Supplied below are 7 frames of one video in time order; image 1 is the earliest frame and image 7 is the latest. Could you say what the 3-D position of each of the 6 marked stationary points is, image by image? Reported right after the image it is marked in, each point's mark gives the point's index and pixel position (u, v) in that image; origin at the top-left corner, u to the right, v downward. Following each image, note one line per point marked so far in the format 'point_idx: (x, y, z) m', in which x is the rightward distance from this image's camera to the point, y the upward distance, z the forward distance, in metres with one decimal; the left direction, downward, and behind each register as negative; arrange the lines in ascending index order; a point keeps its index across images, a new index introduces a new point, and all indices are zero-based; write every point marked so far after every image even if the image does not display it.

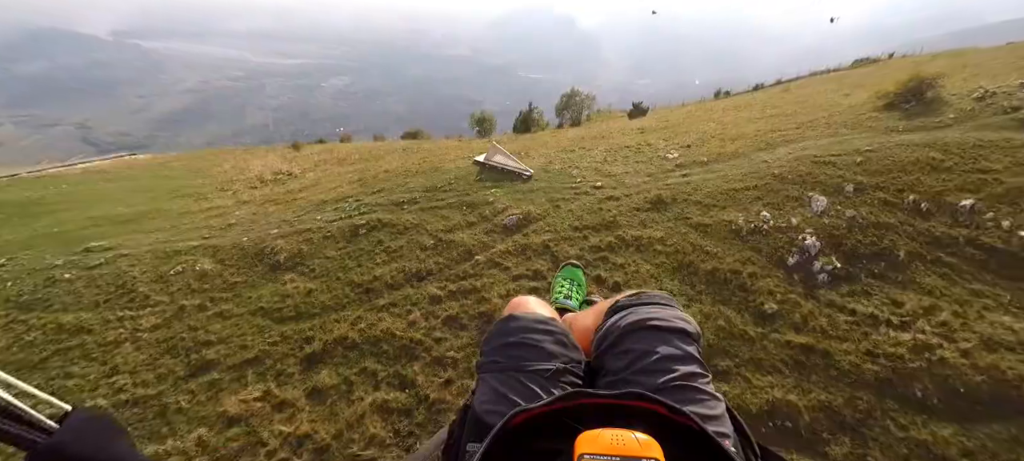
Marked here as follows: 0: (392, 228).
0: (-3.5, 0.0, +12.6) m
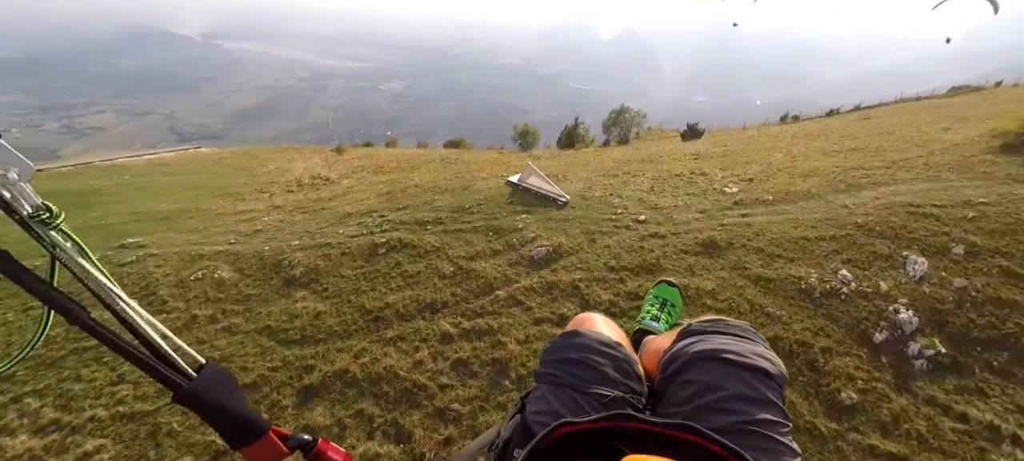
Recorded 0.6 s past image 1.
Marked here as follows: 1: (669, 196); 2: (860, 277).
0: (-2.7, -0.6, +11.7) m
1: (+4.9, +1.0, +13.4) m
2: (+7.6, -1.0, +9.4) m
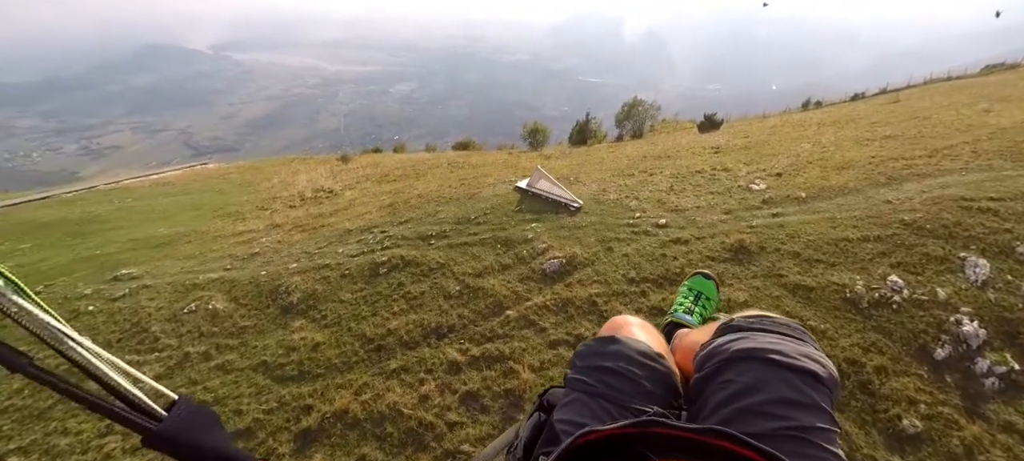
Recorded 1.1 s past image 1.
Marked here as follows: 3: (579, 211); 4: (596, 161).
0: (-2.5, -1.0, +11.0) m
1: (+5.1, +1.0, +12.4) m
2: (+7.8, -1.0, +8.4) m
3: (+1.9, +0.6, +12.1) m
4: (+3.7, +3.1, +18.7) m
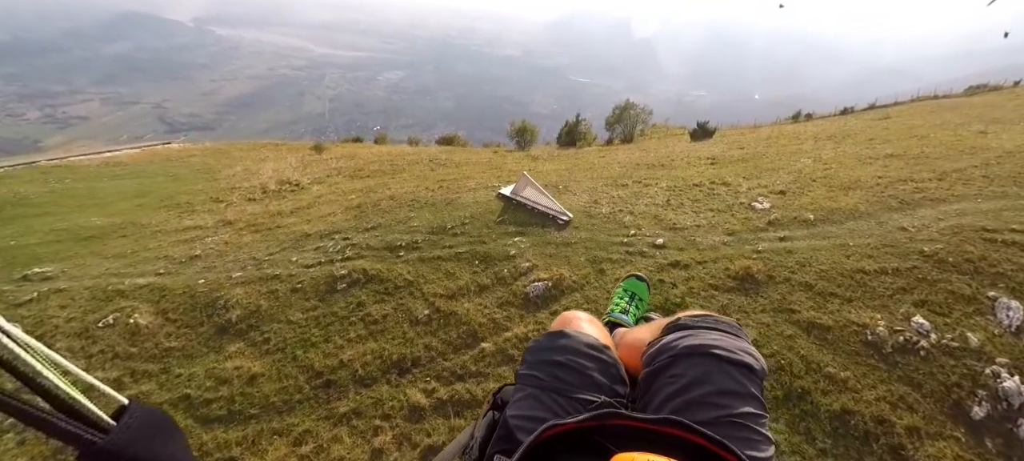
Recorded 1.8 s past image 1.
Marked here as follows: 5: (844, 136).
0: (-3.0, -1.2, +9.5) m
1: (+4.6, +0.4, +11.3) m
2: (+7.5, -1.7, +7.4) m
3: (+1.4, +0.2, +10.9) m
4: (+3.0, +2.7, +17.5) m
5: (+15.1, +4.3, +19.6) m
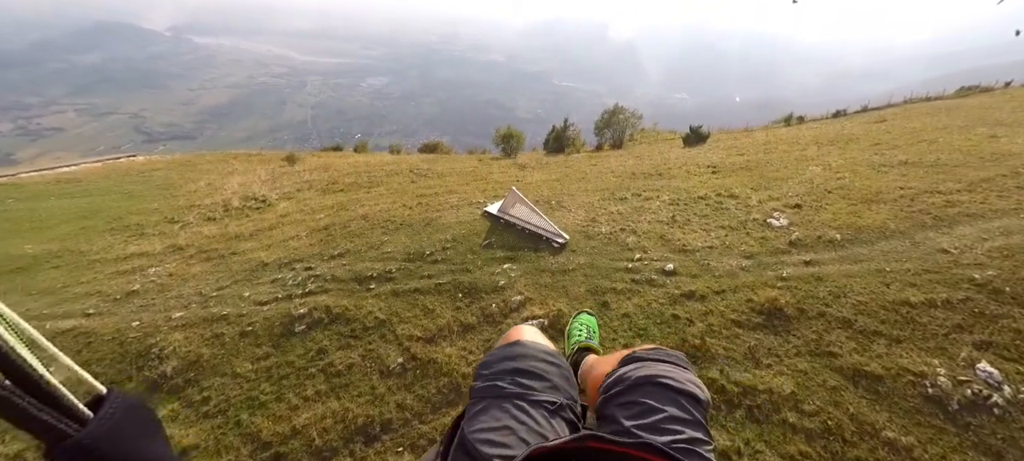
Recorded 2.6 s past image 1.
0: (-3.2, -1.8, +8.1) m
1: (+4.4, 0.0, +10.1) m
2: (+7.3, -2.1, +6.3) m
3: (+1.1, -0.4, +9.6) m
4: (+2.5, +2.1, +16.3) m
5: (+14.5, +3.9, +18.7) m
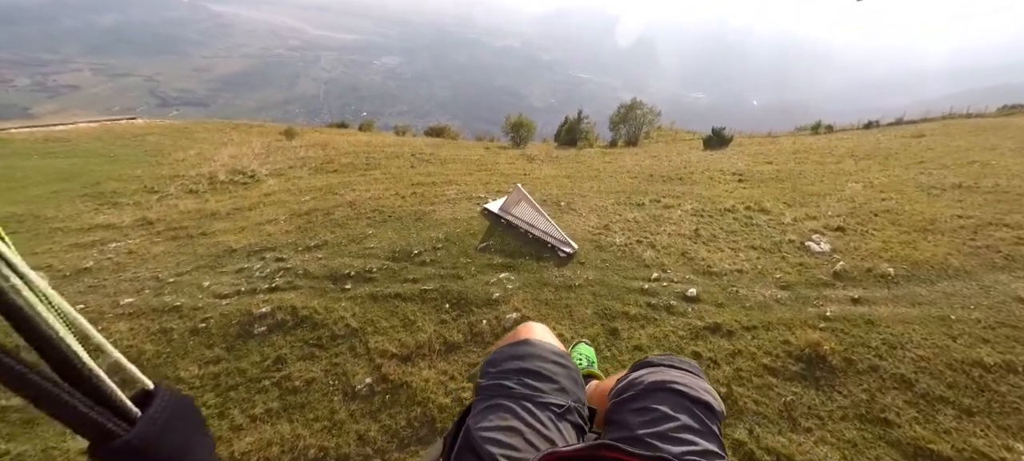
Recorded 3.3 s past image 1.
0: (-3.3, -1.7, +7.0) m
1: (+4.4, -0.4, +8.8) m
2: (+7.1, -2.8, +5.0) m
3: (+1.1, -0.5, +8.4) m
4: (+2.8, +2.0, +15.0) m
5: (+14.9, +2.9, +17.2) m
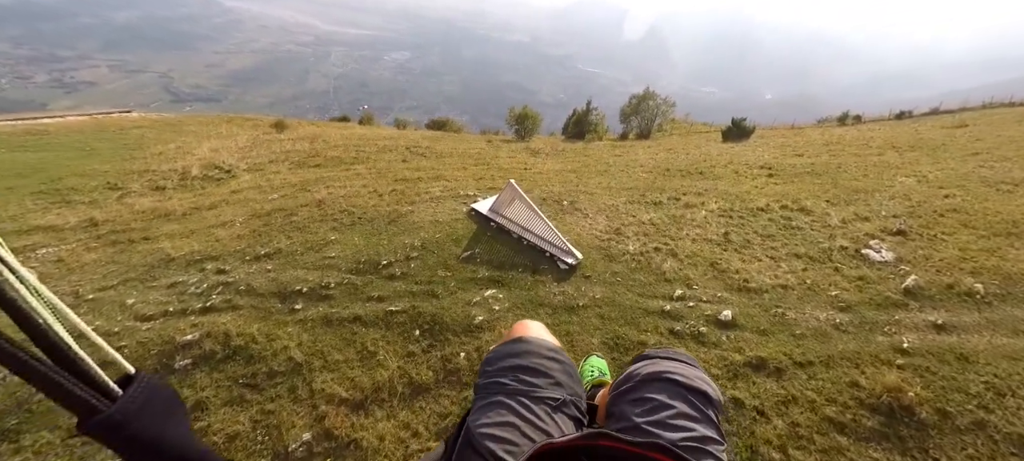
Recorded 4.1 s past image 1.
0: (-3.5, -1.8, +5.5) m
1: (+4.2, -0.5, +7.2) m
2: (+6.9, -2.9, +3.4) m
3: (+1.0, -0.6, +6.8) m
4: (+2.7, +2.0, +13.4) m
5: (+14.9, +3.0, +15.3) m
